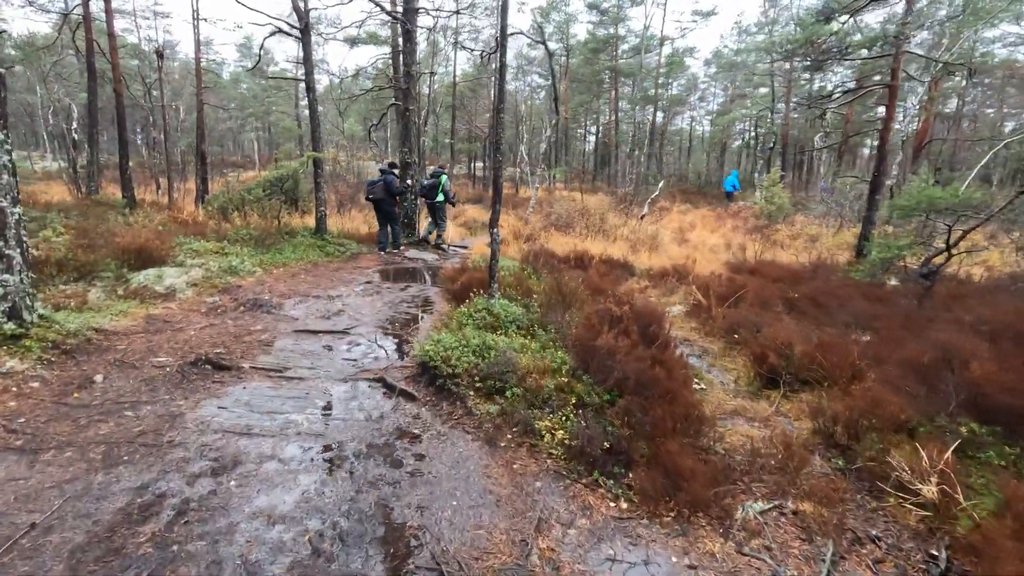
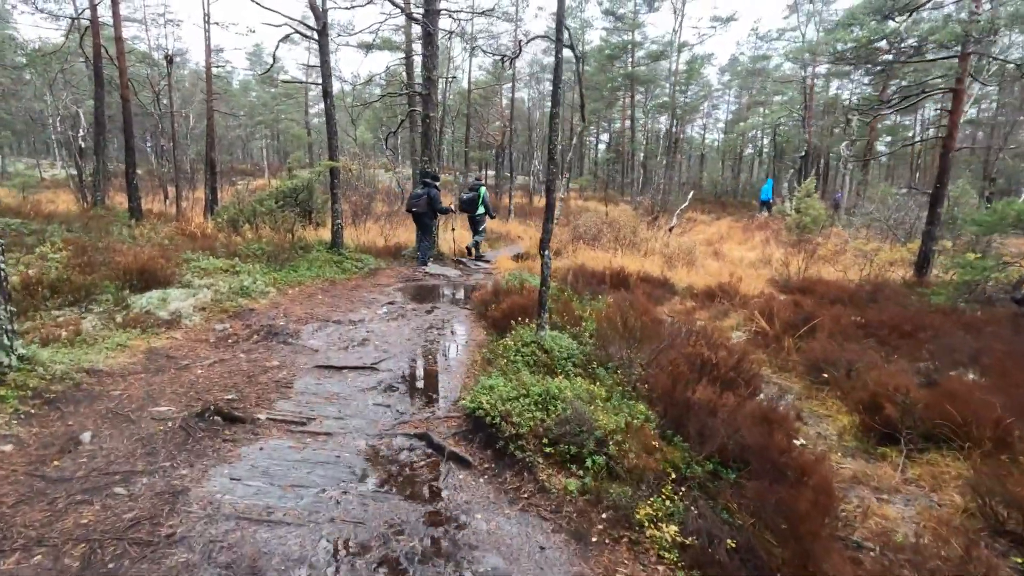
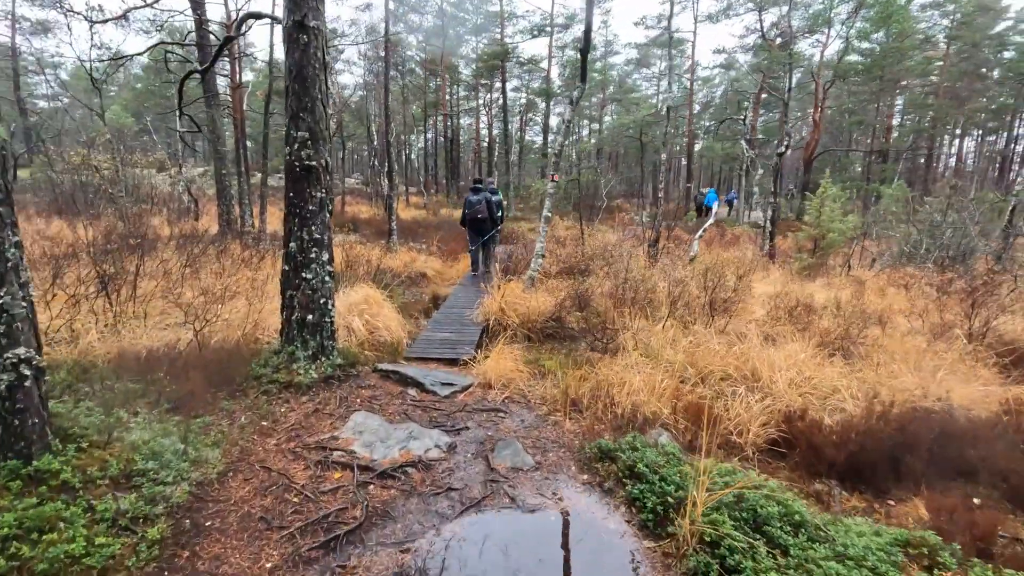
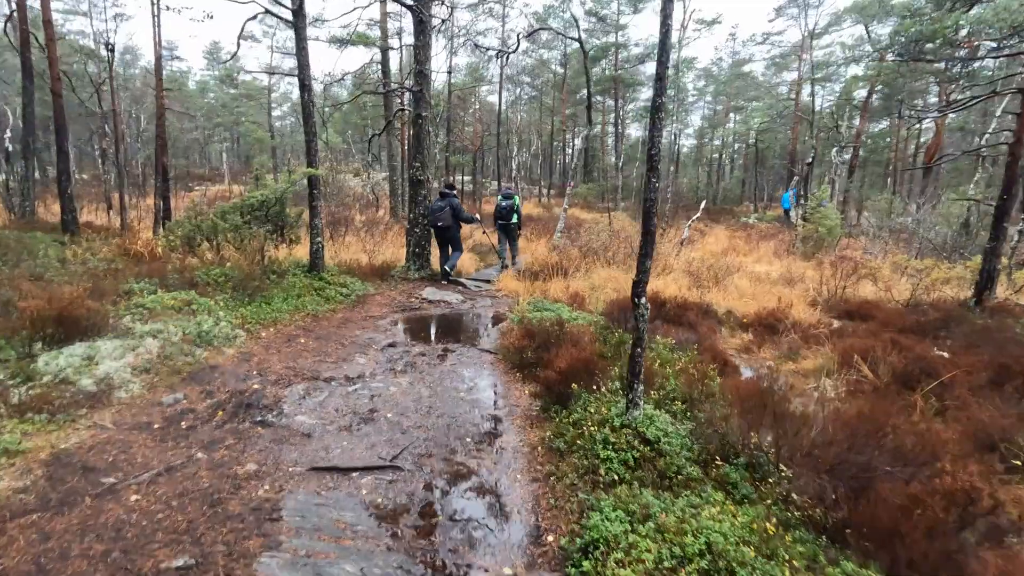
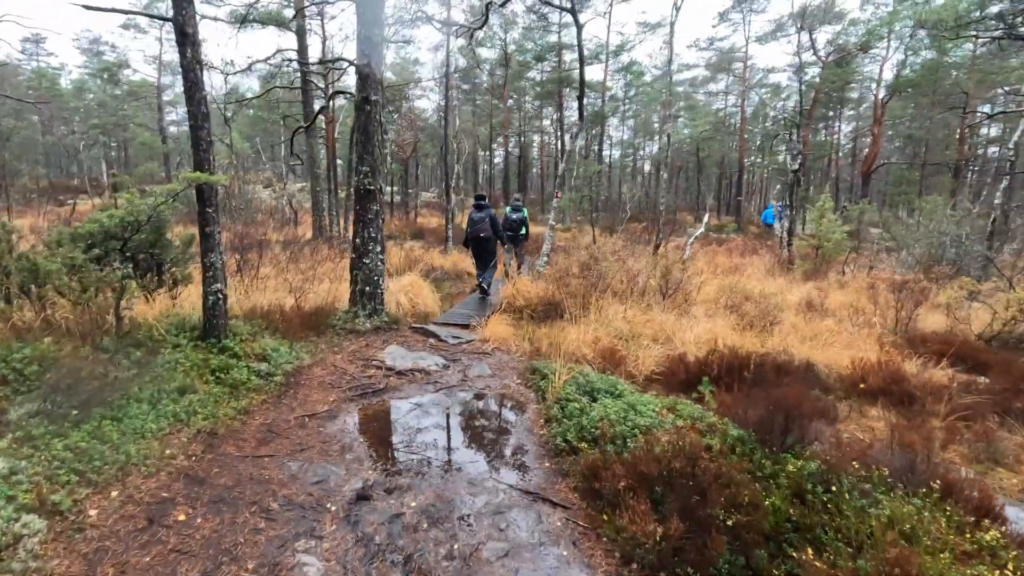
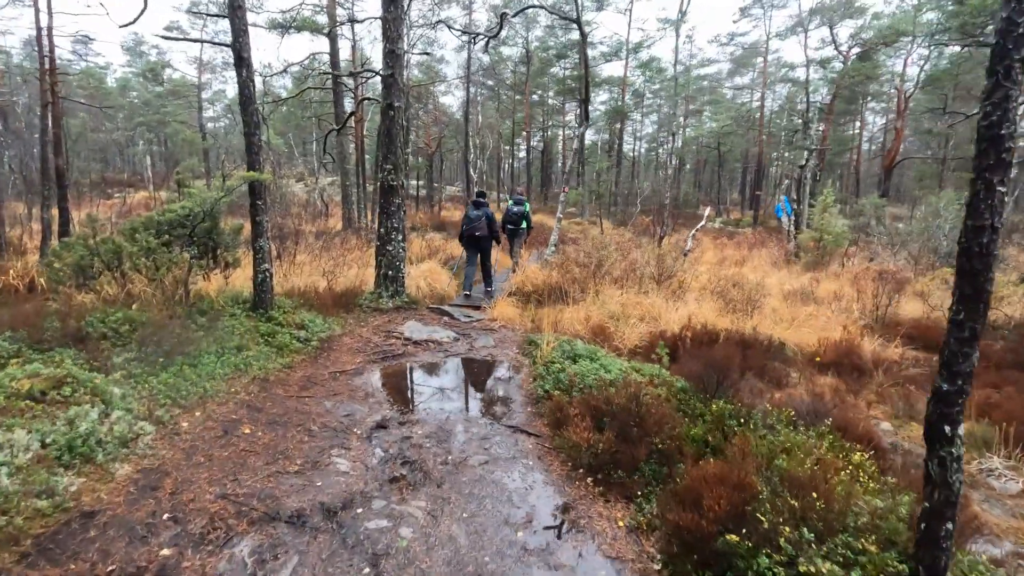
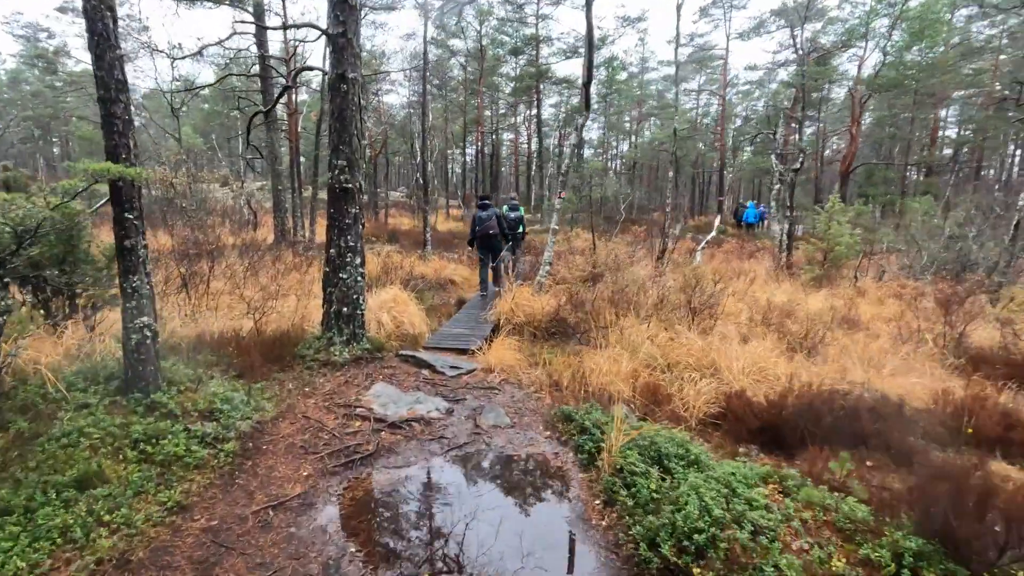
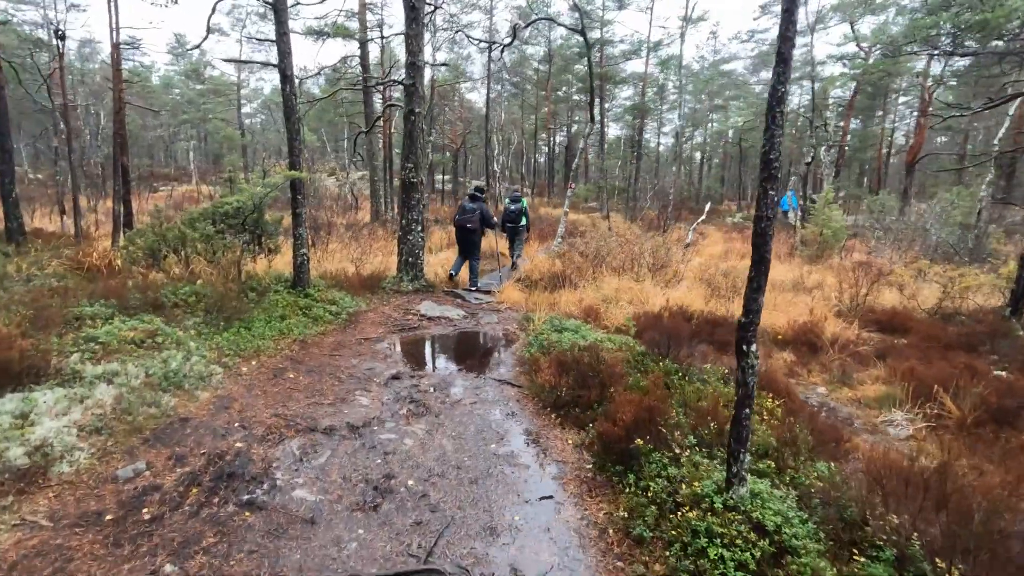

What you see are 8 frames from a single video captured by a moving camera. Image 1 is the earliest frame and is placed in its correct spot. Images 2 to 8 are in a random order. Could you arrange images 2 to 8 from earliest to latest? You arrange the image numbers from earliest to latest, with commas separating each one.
2, 4, 8, 6, 5, 7, 3
